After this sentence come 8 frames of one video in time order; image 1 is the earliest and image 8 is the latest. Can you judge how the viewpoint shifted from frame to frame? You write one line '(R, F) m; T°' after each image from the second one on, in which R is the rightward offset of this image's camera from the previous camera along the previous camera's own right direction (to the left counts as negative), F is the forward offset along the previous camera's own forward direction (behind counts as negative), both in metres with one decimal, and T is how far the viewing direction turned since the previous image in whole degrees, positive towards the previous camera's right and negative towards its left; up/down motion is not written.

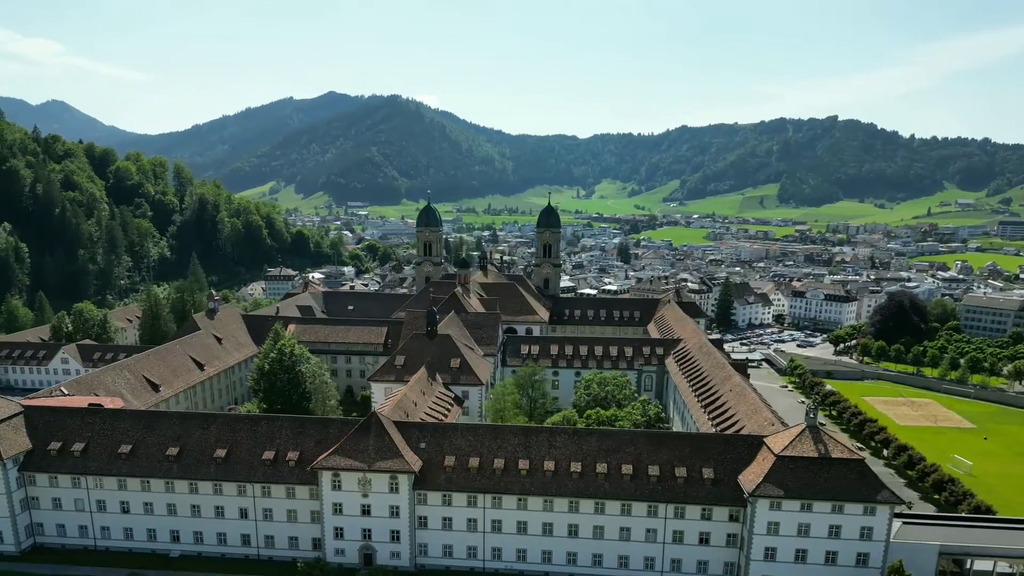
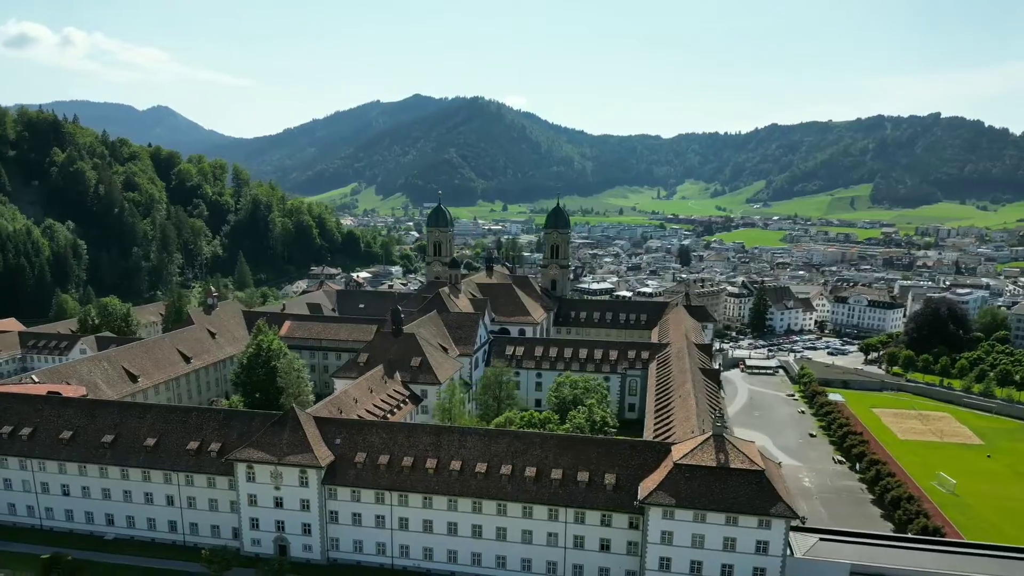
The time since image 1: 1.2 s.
(+10.1, +0.2) m; -6°
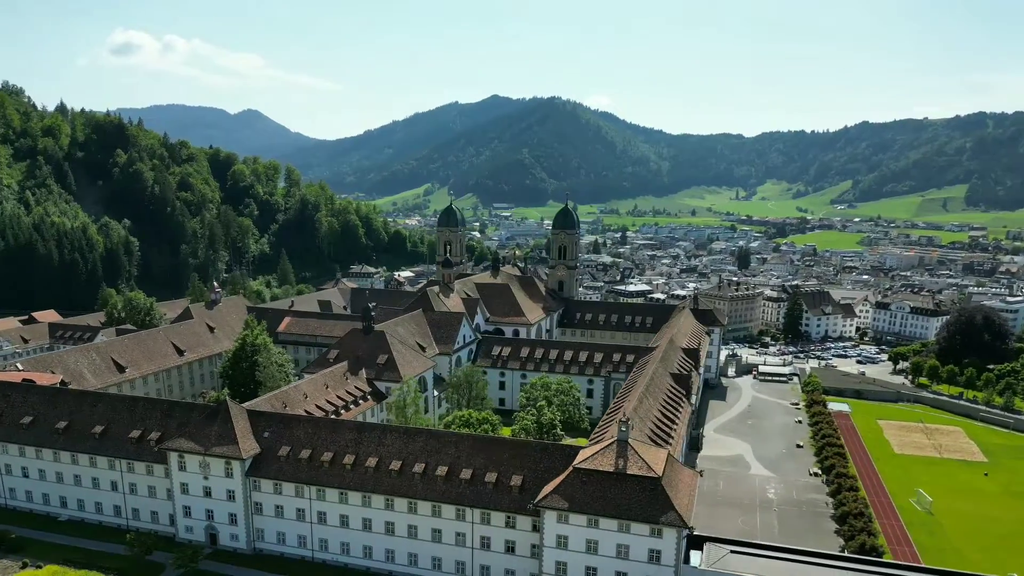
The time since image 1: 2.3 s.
(+9.4, +0.3) m; -6°
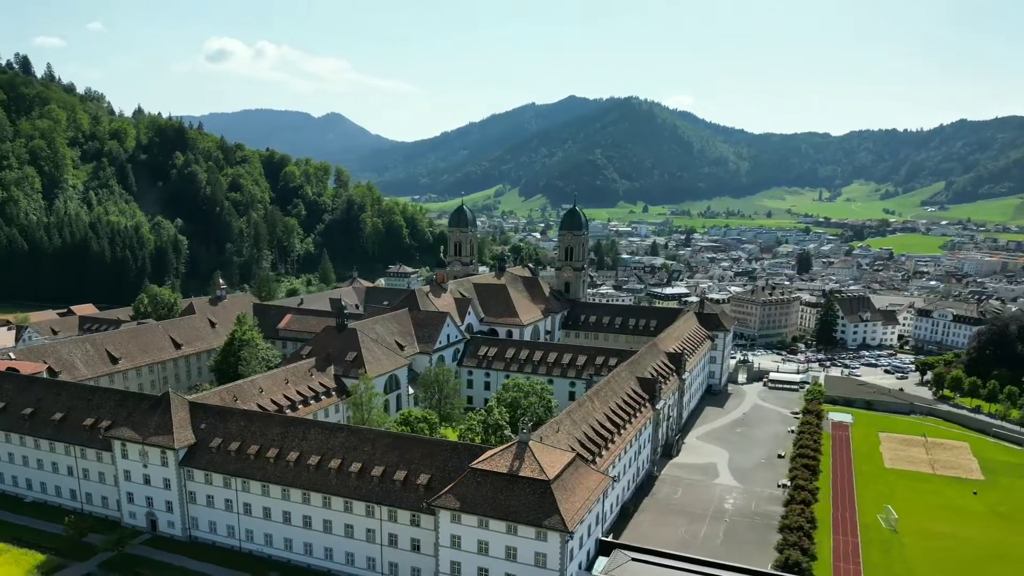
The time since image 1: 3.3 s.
(+9.4, +0.3) m; -6°
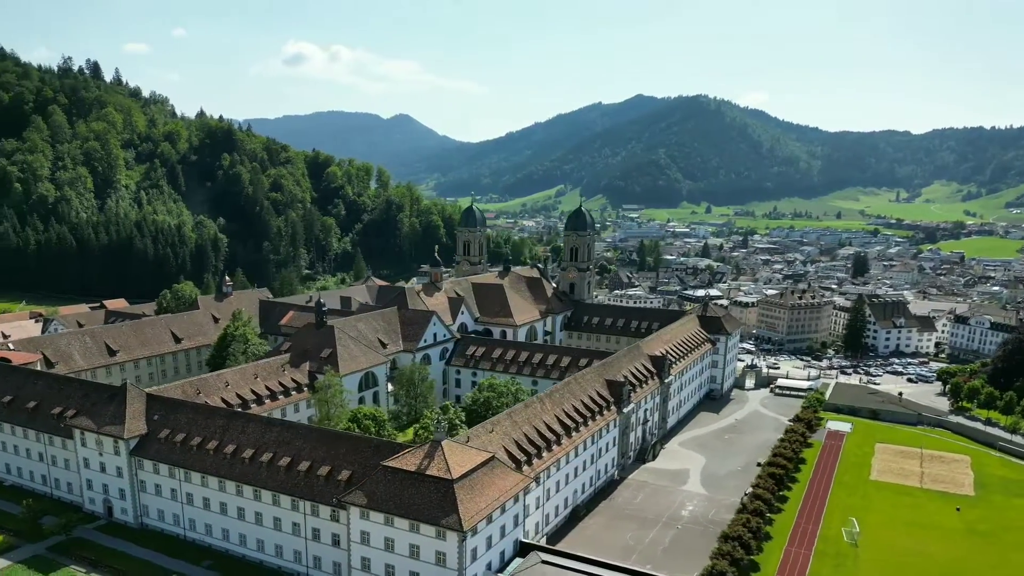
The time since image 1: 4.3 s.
(+8.2, +0.3) m; -5°
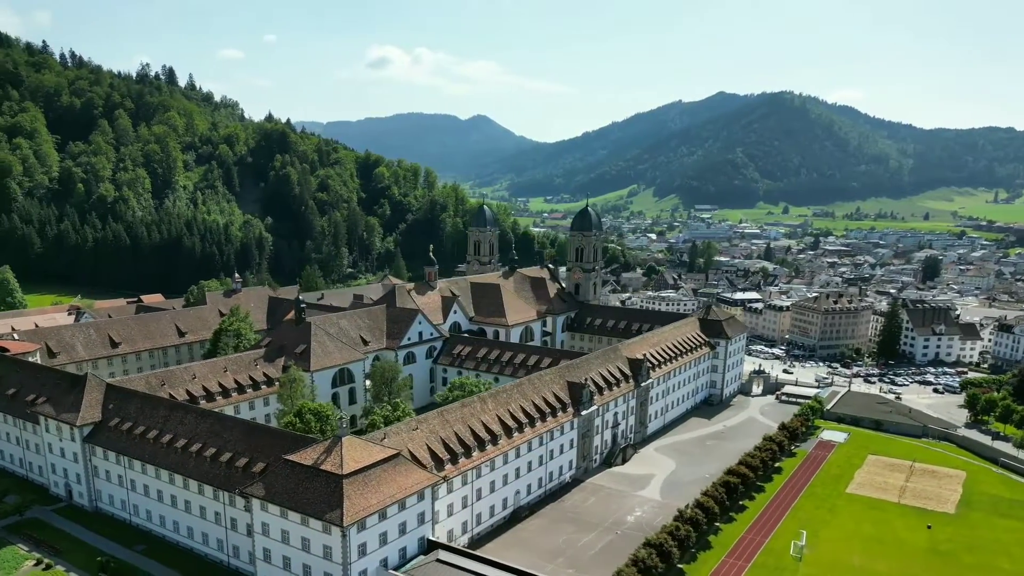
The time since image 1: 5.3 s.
(+9.7, +0.4) m; -6°
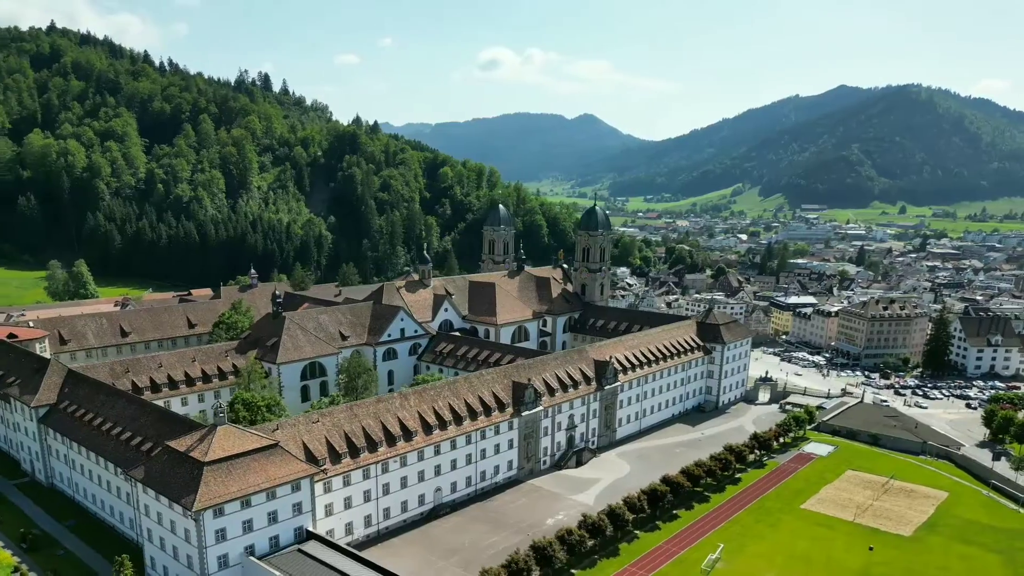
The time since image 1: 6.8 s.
(+13.4, +0.8) m; -8°
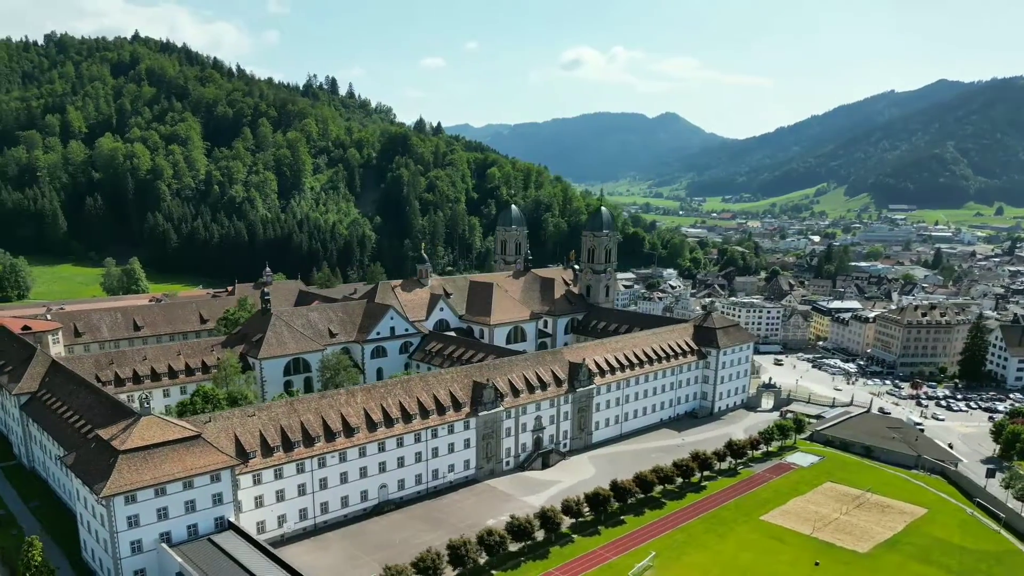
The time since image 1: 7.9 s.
(+9.9, +0.5) m; -6°
